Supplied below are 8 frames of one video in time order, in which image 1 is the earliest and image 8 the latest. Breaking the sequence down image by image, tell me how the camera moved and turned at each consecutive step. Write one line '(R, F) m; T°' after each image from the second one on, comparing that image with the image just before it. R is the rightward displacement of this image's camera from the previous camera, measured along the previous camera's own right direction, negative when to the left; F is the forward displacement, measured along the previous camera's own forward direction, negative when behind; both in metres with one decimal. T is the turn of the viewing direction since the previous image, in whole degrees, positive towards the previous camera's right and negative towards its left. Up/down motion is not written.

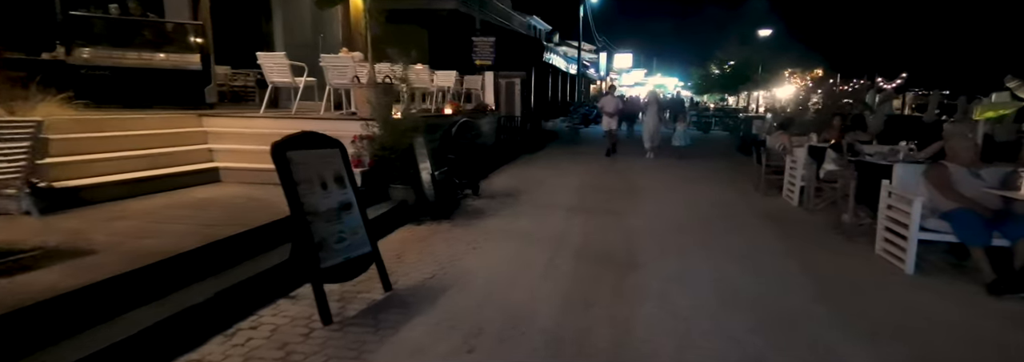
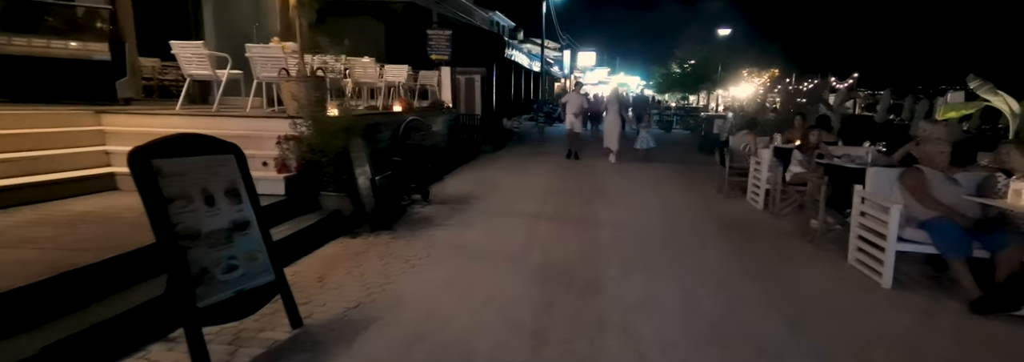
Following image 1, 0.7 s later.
(+0.2, +0.6) m; +4°
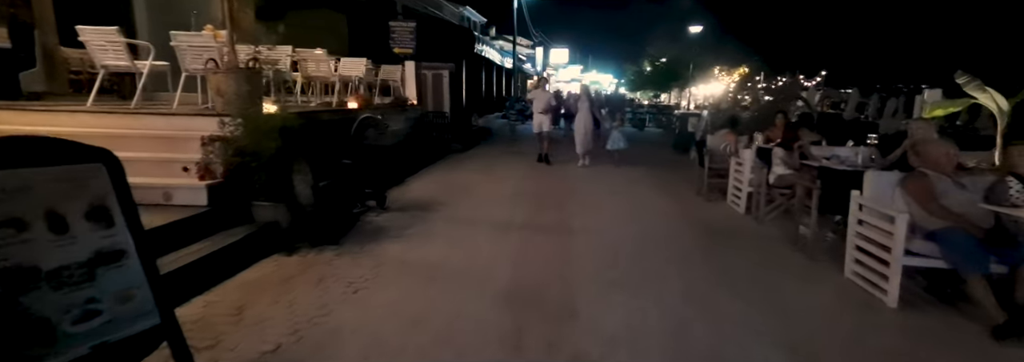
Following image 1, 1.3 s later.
(+0.1, +0.7) m; +3°
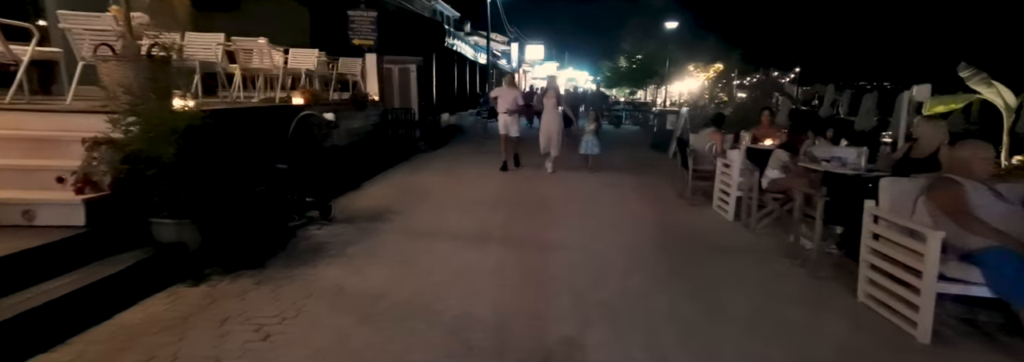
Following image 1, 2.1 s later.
(+0.2, +0.8) m; +3°
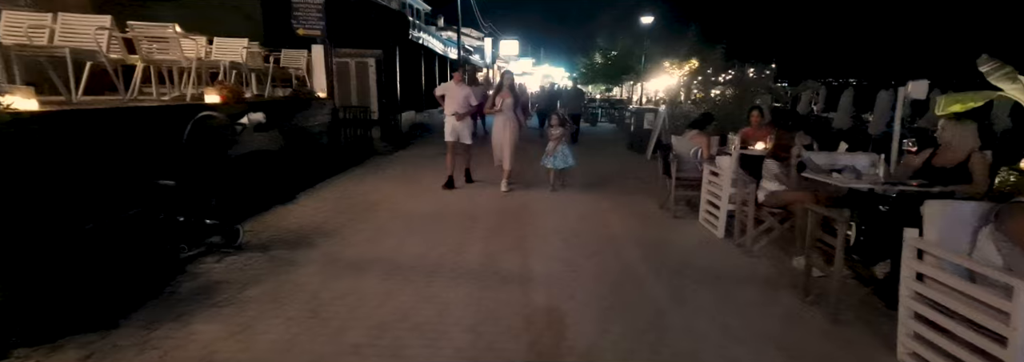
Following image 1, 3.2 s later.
(+0.3, +1.1) m; +3°
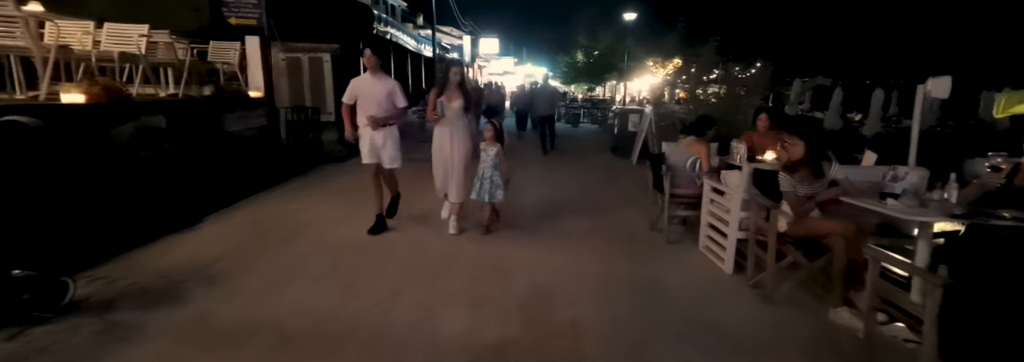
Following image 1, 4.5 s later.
(+0.3, +1.3) m; +2°
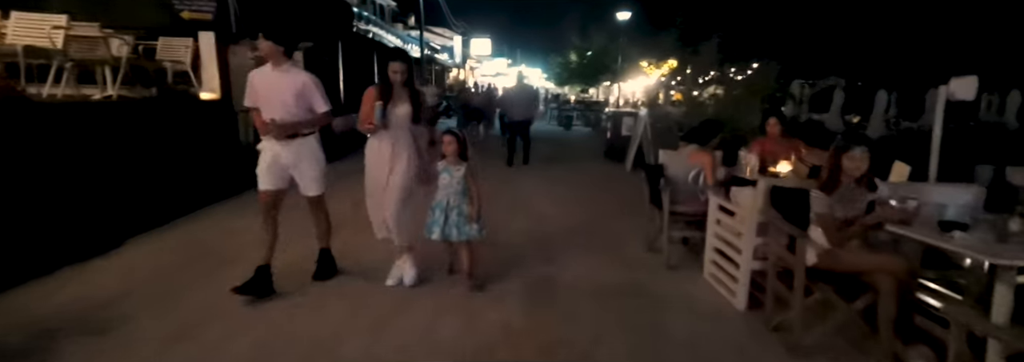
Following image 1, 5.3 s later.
(+0.2, +0.8) m; +1°
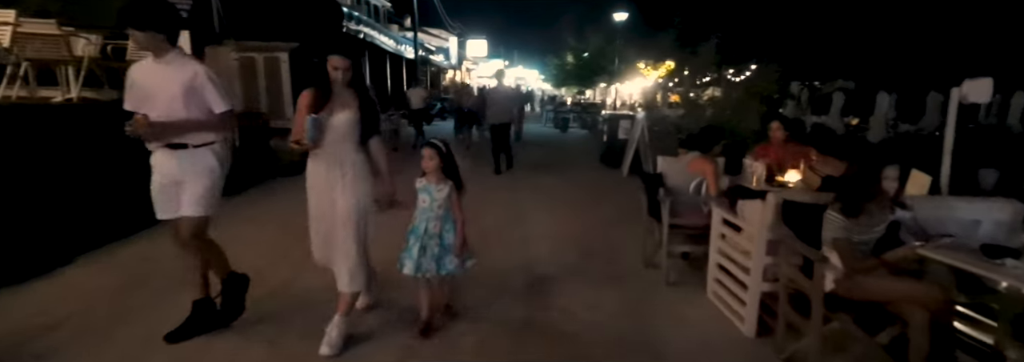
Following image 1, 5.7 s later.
(+0.1, +0.4) m; 0°
